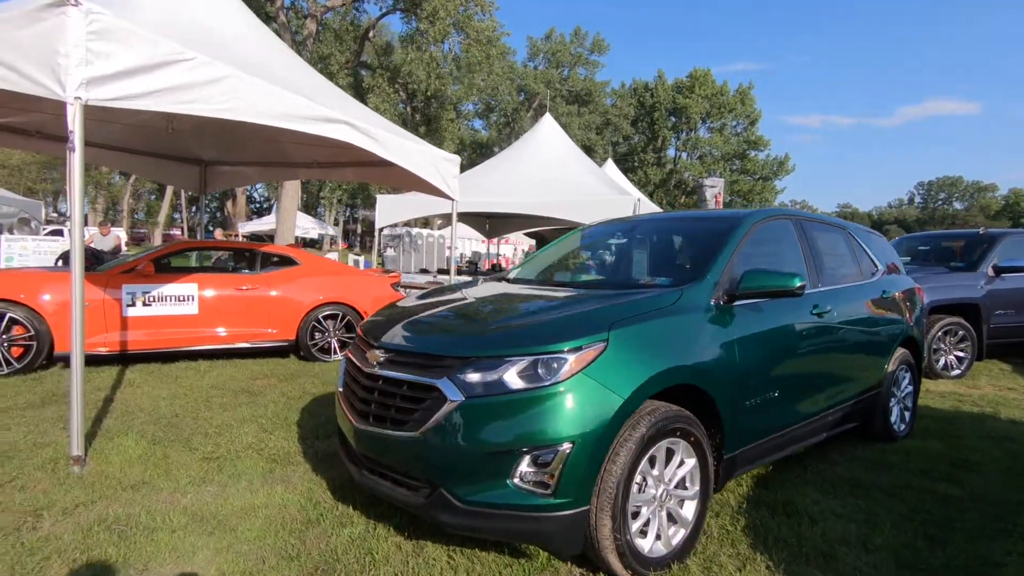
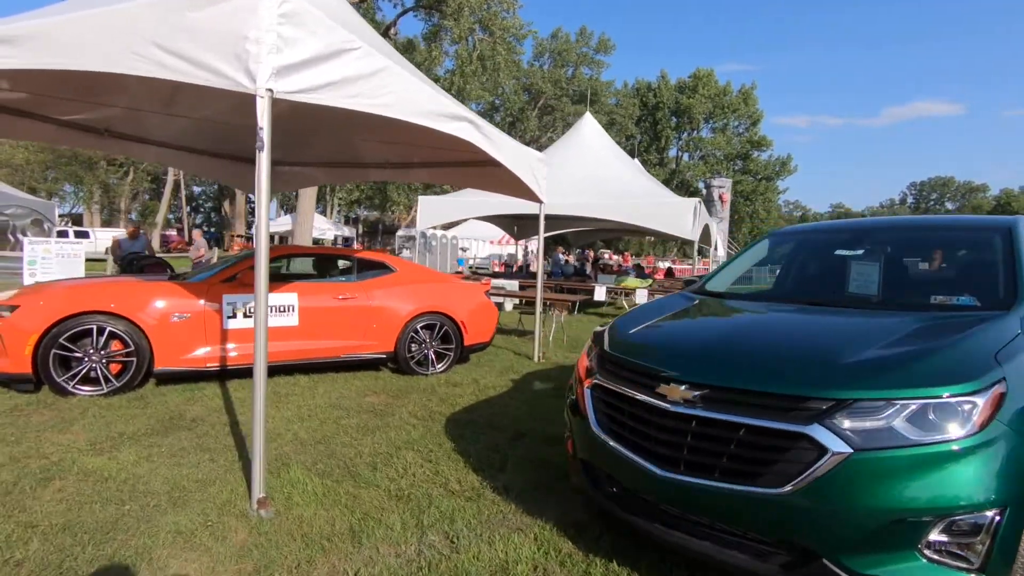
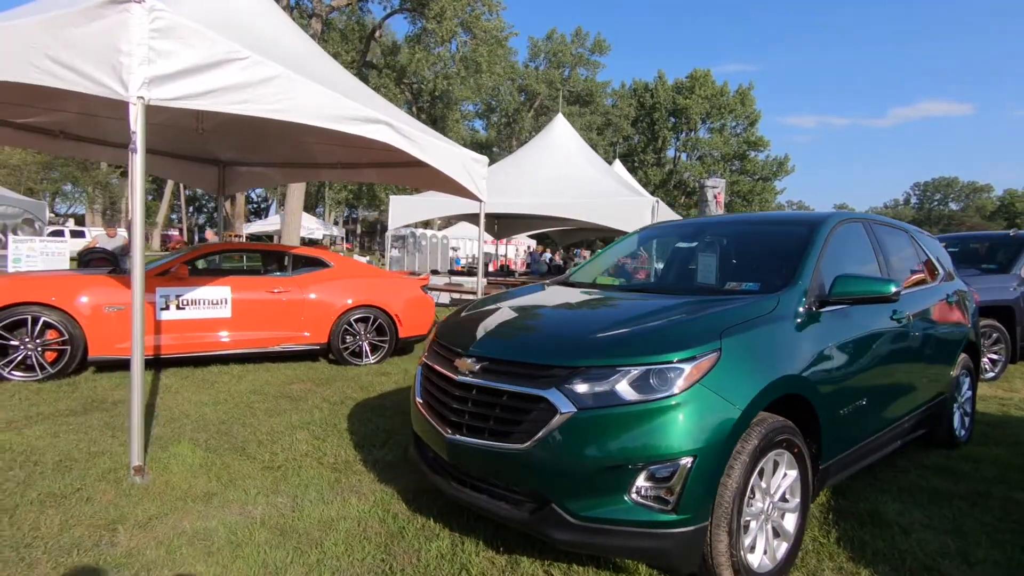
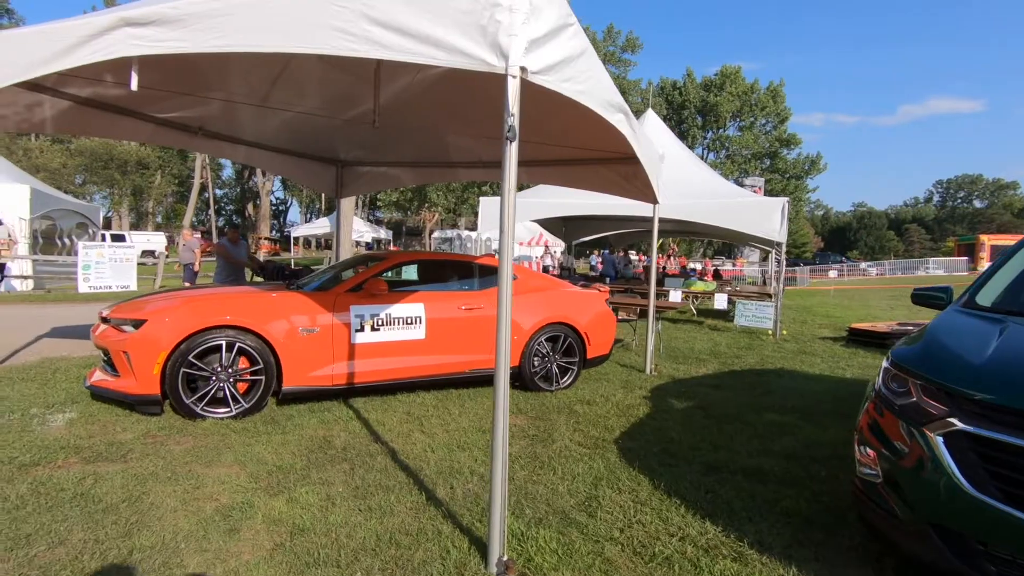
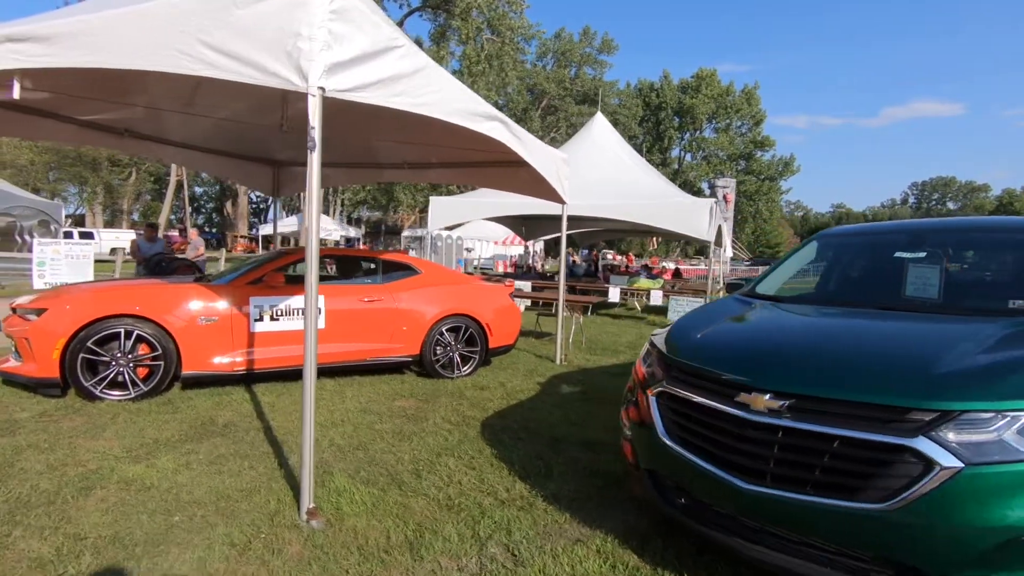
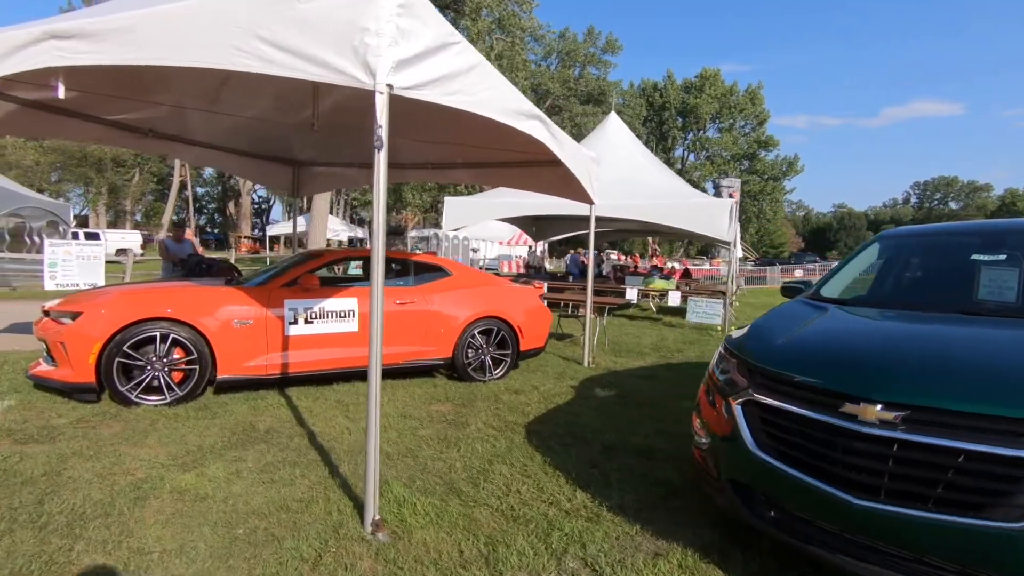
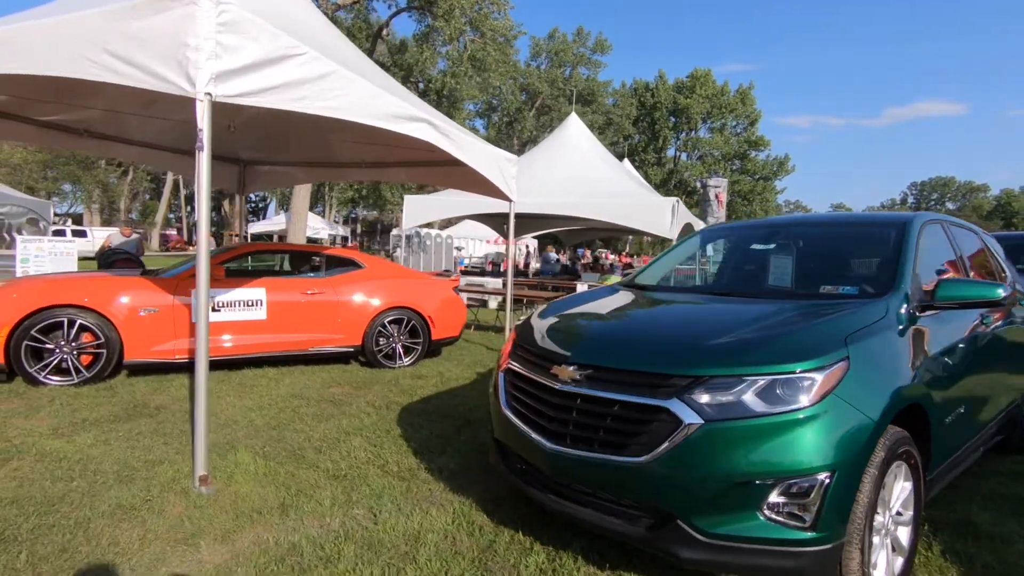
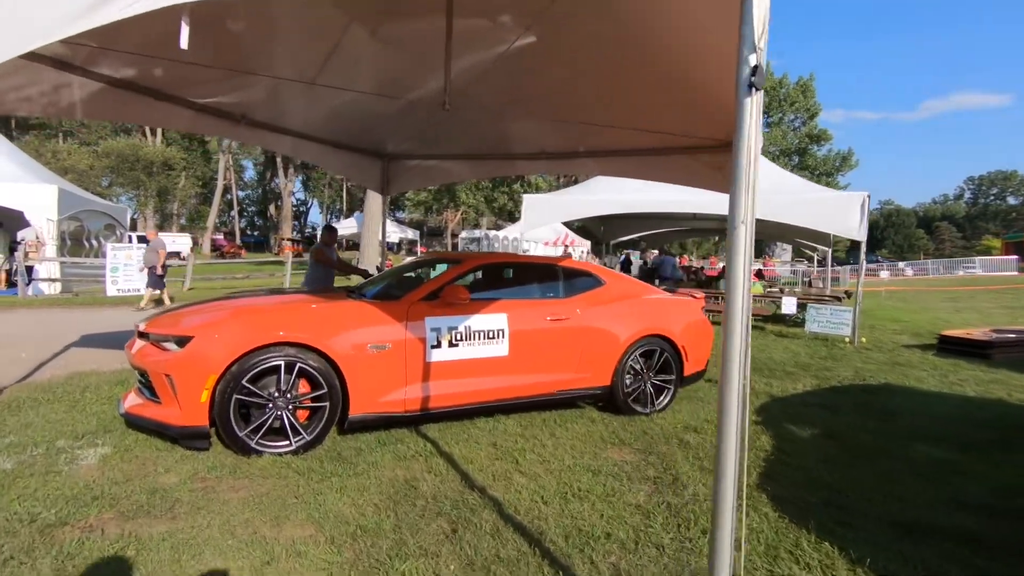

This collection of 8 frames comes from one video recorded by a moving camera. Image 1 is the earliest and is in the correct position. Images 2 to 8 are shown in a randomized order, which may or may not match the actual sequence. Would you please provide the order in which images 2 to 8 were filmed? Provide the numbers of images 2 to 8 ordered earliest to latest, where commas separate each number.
3, 7, 2, 5, 6, 4, 8
